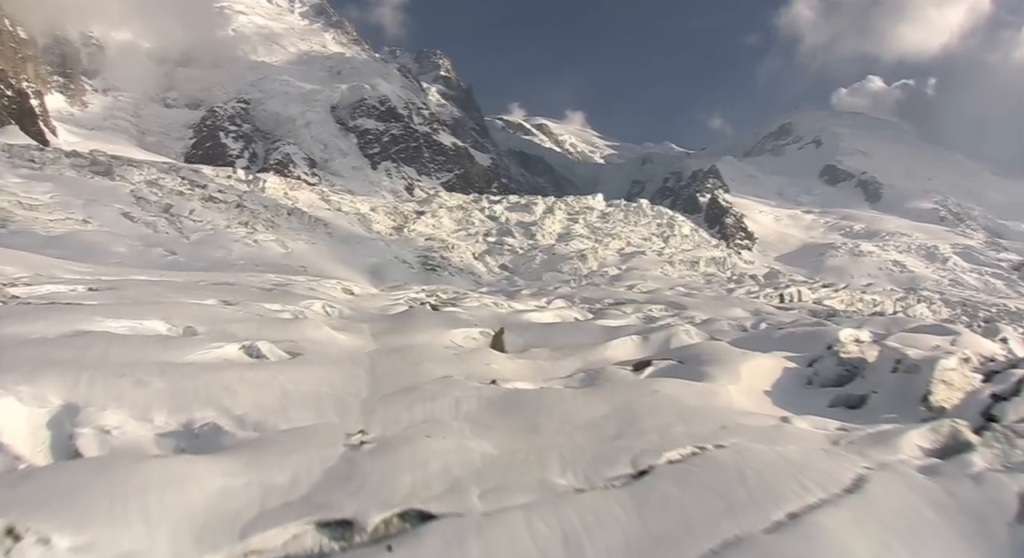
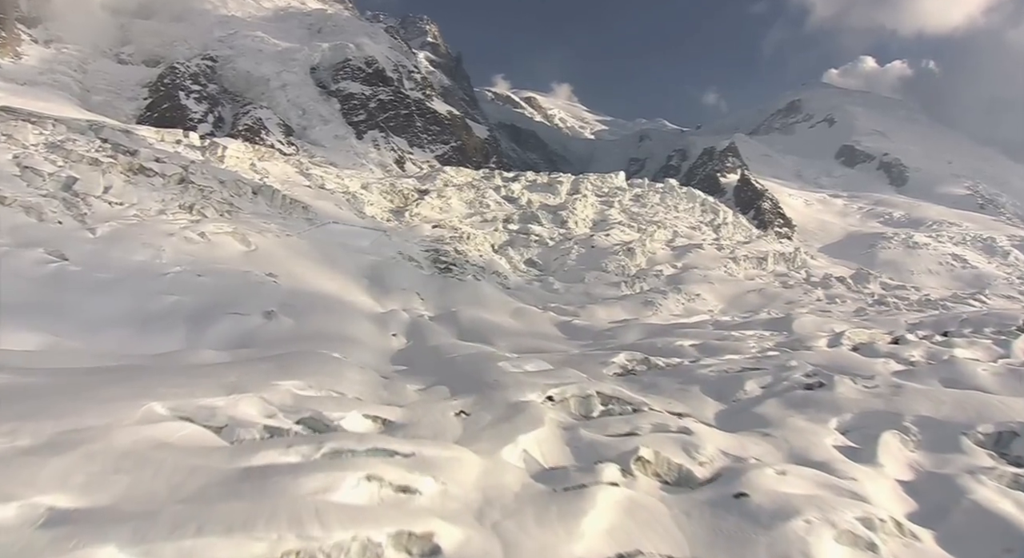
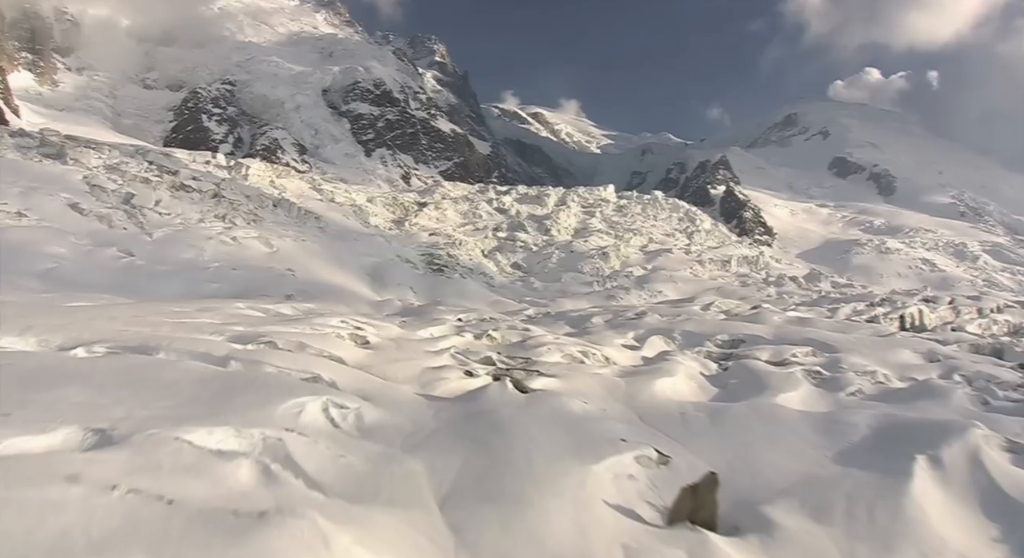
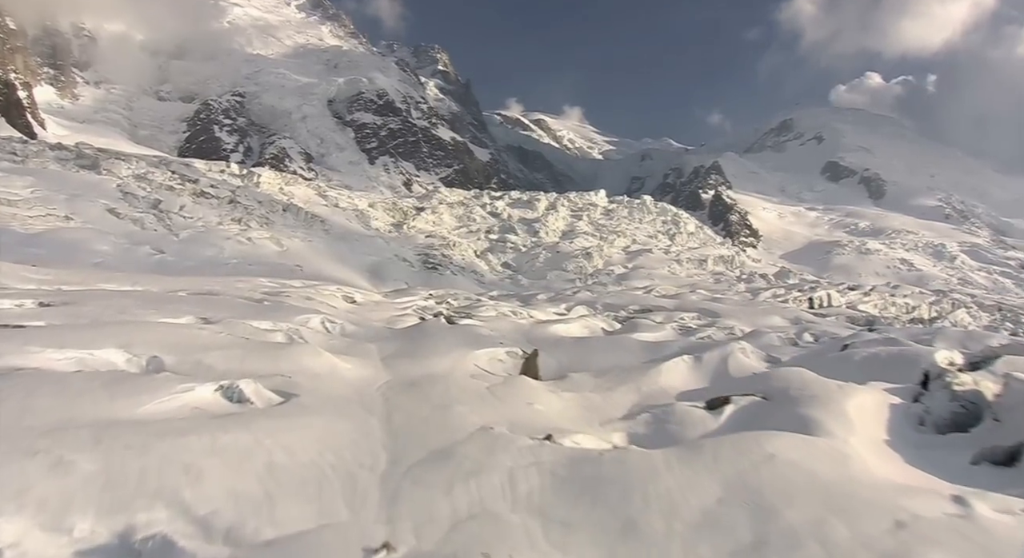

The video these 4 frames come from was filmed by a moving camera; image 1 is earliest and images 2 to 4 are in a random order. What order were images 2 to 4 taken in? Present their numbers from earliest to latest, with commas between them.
4, 3, 2
